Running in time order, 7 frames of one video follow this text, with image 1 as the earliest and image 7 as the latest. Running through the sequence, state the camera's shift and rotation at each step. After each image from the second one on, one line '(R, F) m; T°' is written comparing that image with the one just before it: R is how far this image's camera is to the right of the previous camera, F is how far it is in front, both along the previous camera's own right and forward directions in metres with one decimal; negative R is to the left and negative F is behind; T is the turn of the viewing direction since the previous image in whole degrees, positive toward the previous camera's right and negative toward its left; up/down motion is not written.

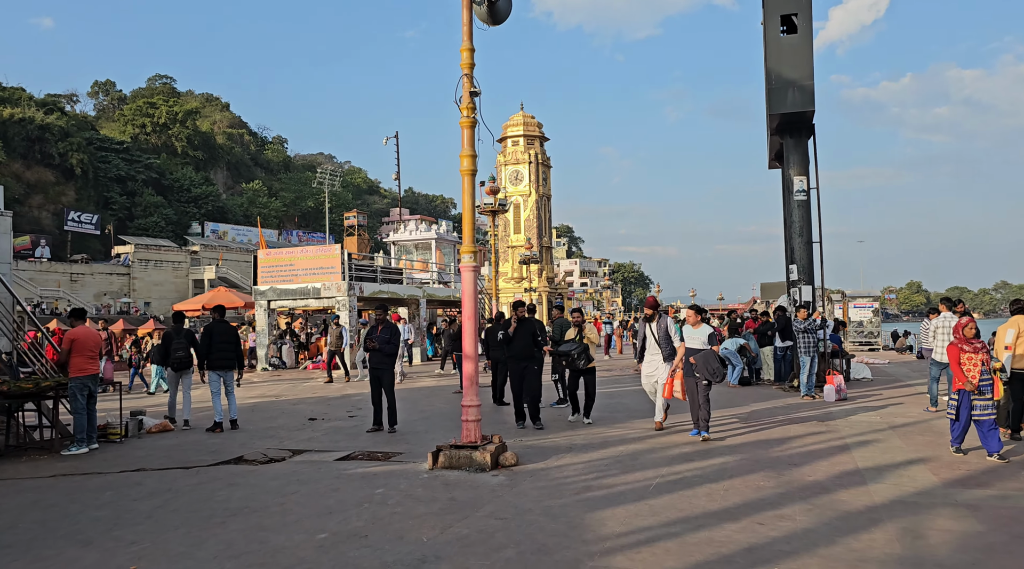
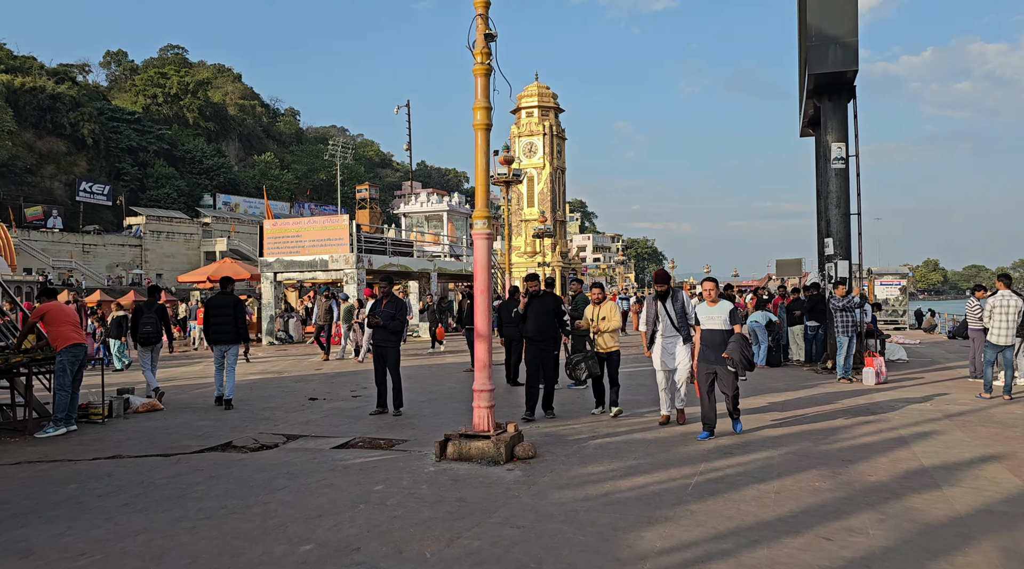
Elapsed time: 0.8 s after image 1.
(0.0, +0.8) m; -1°
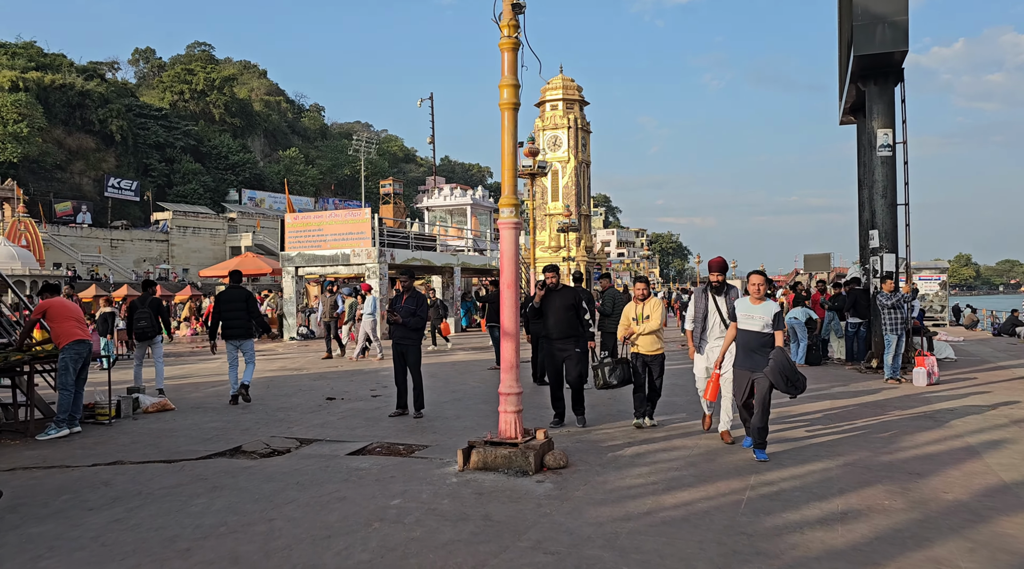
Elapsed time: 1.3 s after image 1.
(0.0, +0.5) m; -2°
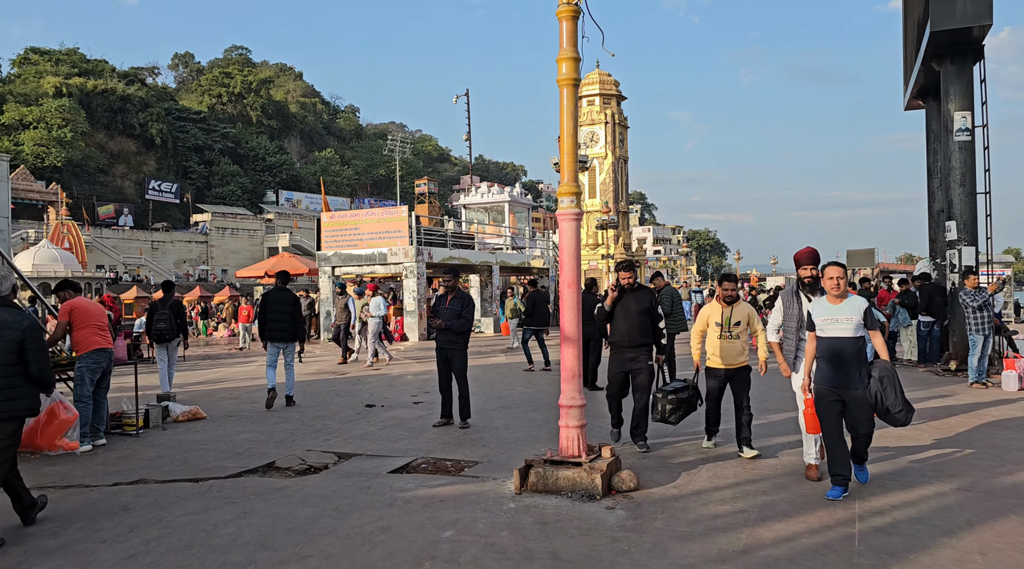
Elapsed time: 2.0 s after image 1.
(-0.2, +0.6) m; -2°
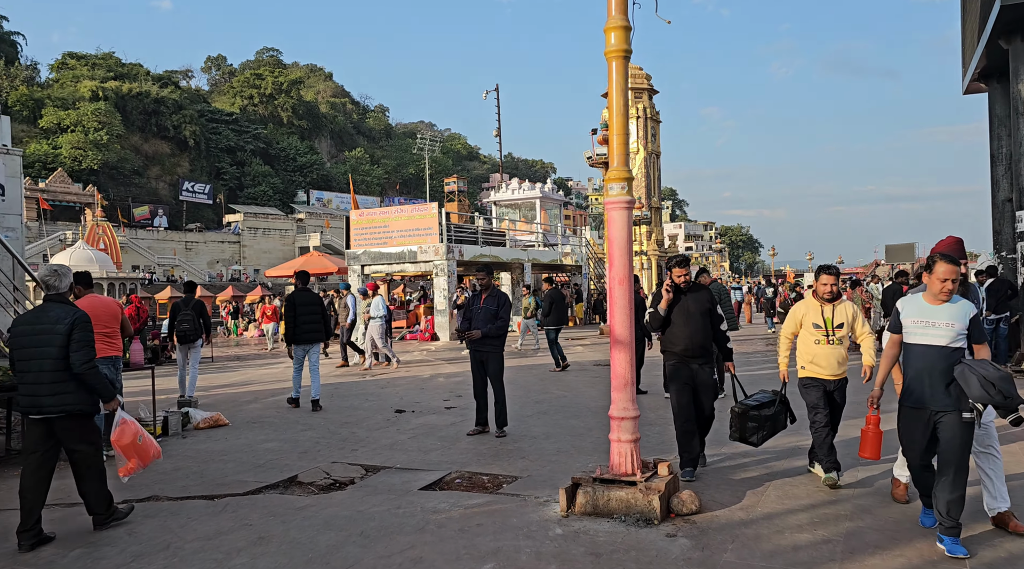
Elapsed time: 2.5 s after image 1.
(-0.1, +0.5) m; -2°
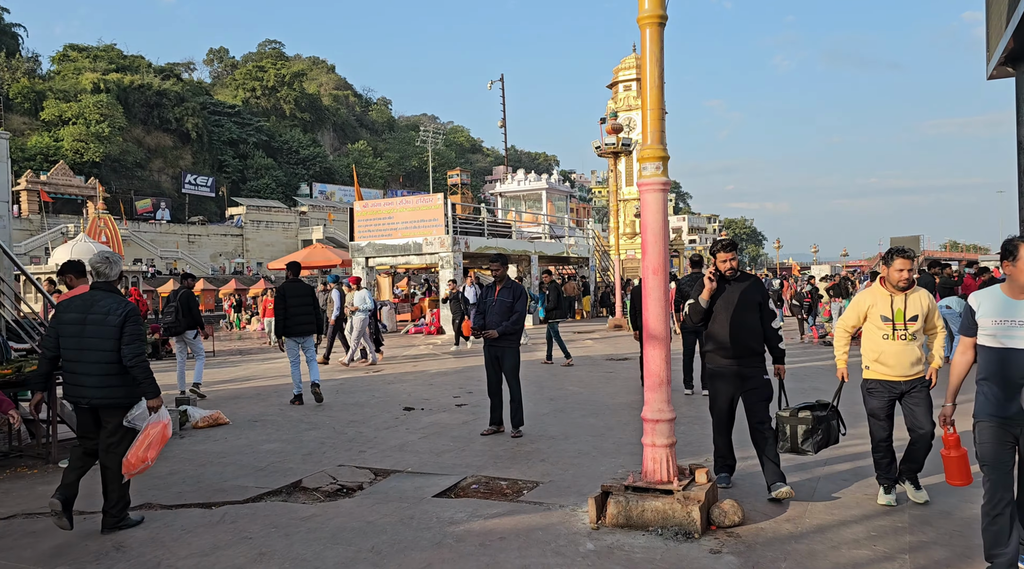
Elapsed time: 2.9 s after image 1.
(-0.1, +0.4) m; 0°
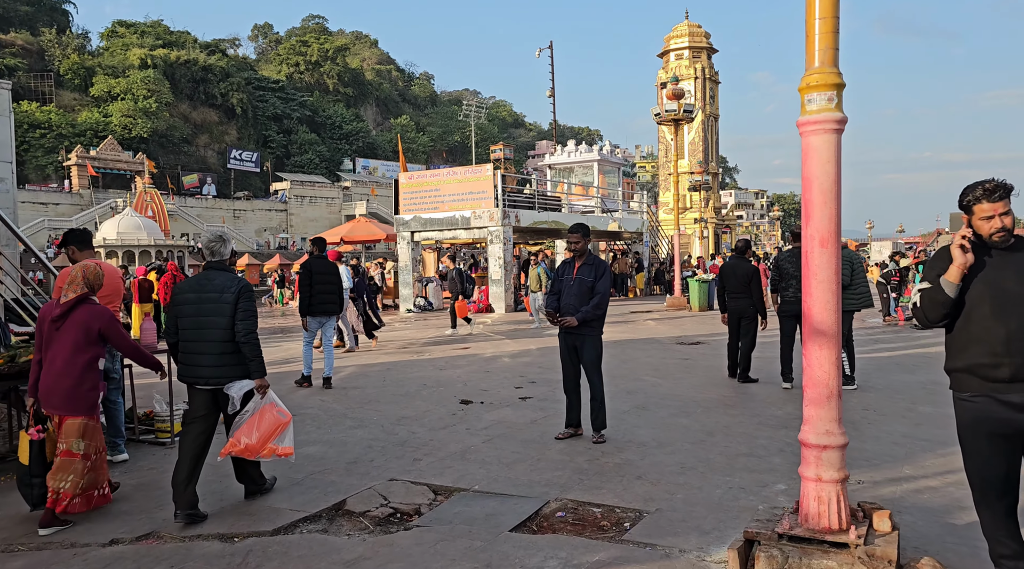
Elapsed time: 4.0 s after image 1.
(-0.3, +1.0) m; -3°
